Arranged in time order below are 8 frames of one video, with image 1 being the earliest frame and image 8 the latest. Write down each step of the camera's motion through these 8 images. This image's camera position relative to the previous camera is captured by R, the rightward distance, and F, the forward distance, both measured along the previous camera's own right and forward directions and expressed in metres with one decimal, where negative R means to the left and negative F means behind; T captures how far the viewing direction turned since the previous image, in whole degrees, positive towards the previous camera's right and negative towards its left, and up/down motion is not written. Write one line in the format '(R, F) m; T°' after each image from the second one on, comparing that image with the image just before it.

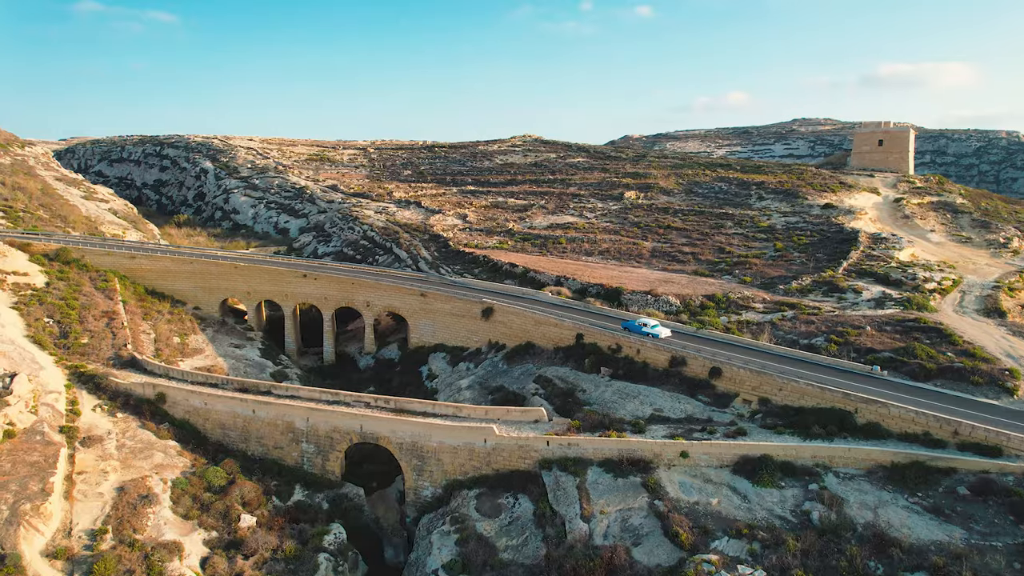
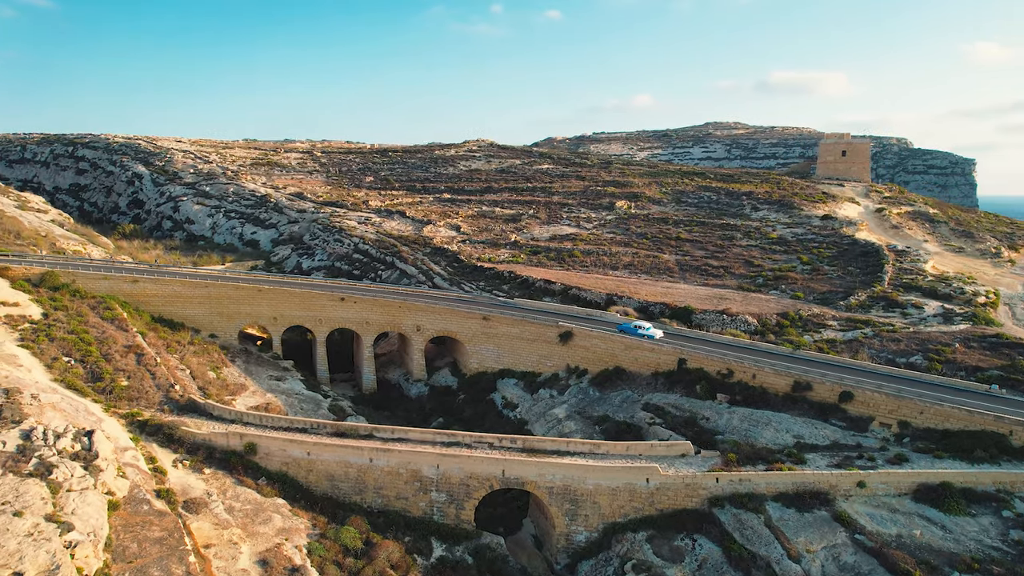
(-6.7, +1.3) m; +8°
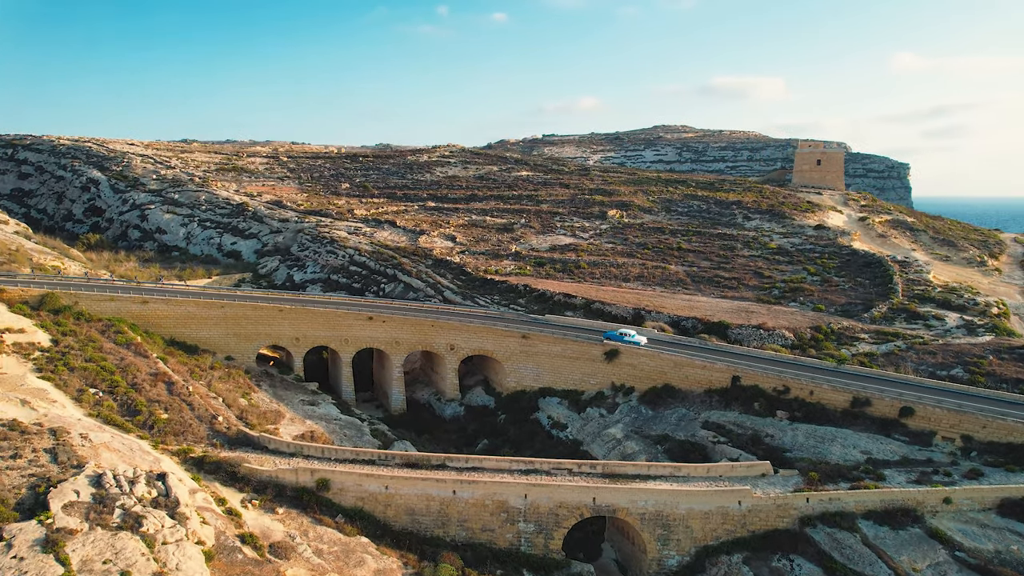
(-4.0, +0.4) m; +5°
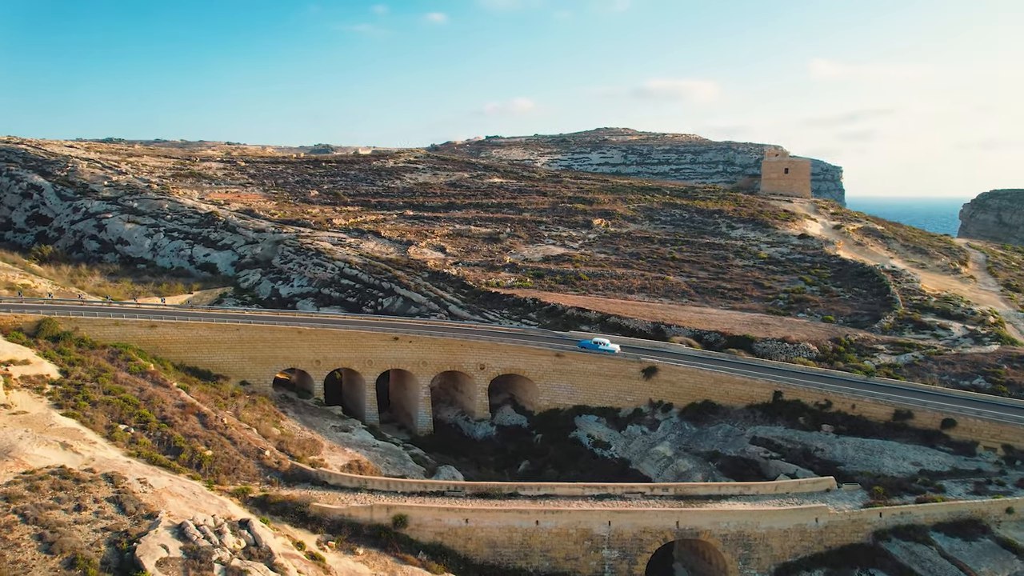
(-4.0, +0.3) m; +5°
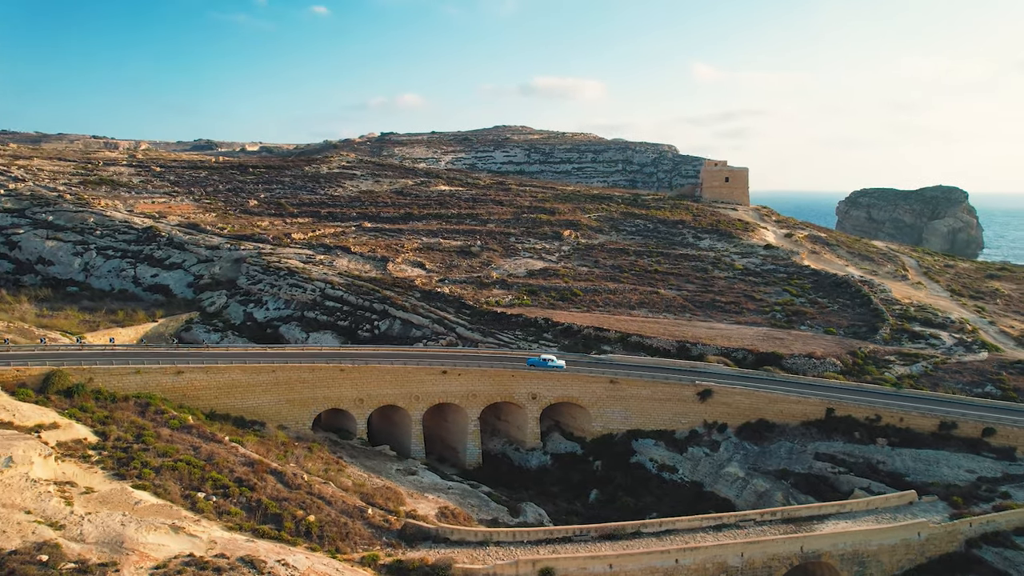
(-6.9, +0.8) m; +10°
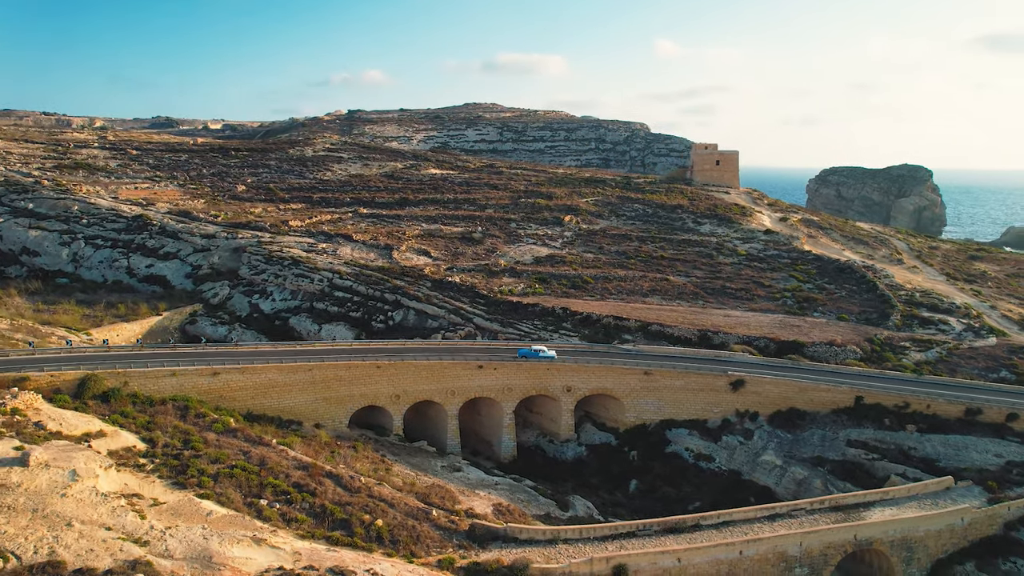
(-3.0, +0.1) m; +3°
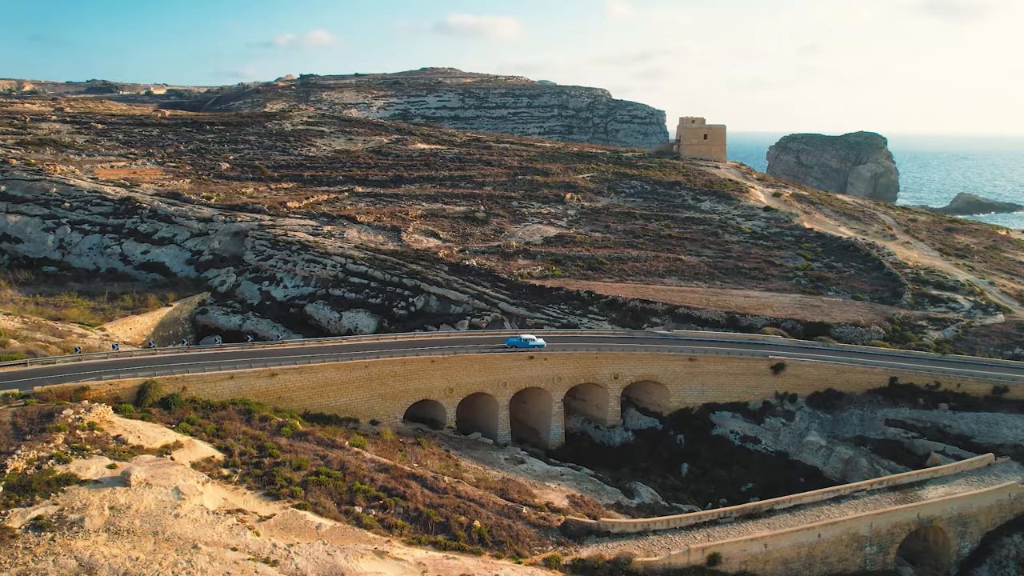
(-4.1, +0.1) m; +4°
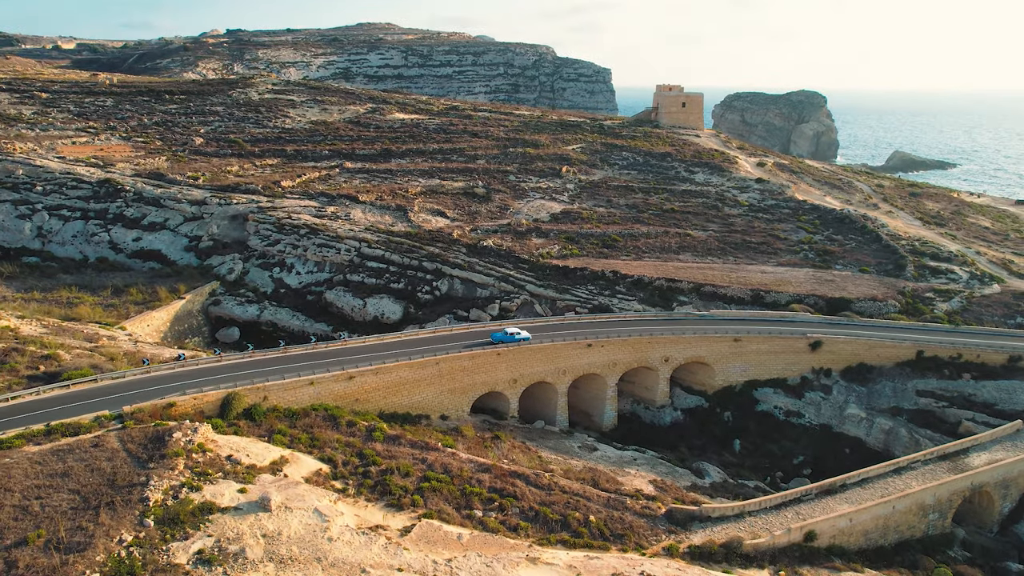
(-5.3, +0.1) m; +5°
